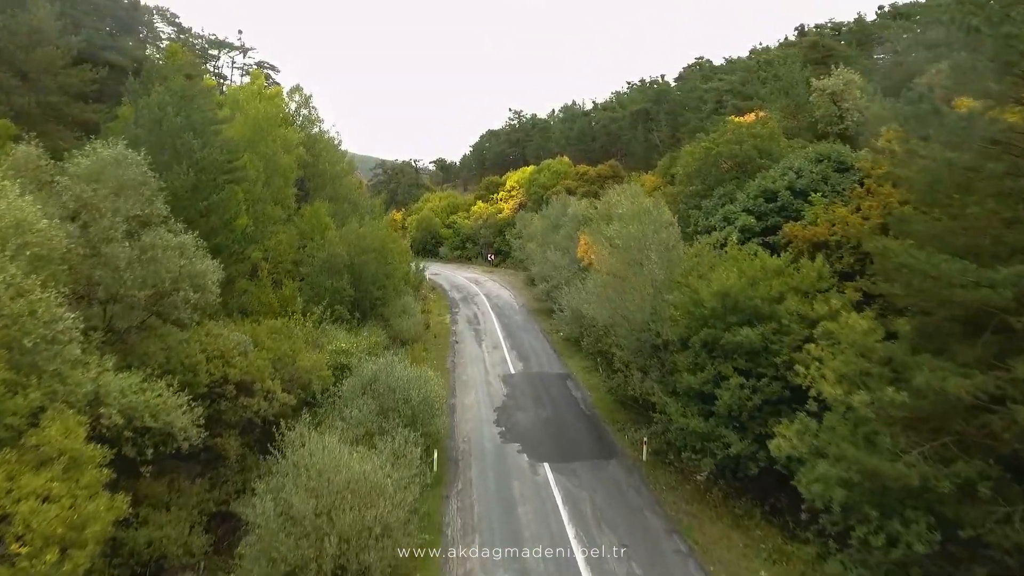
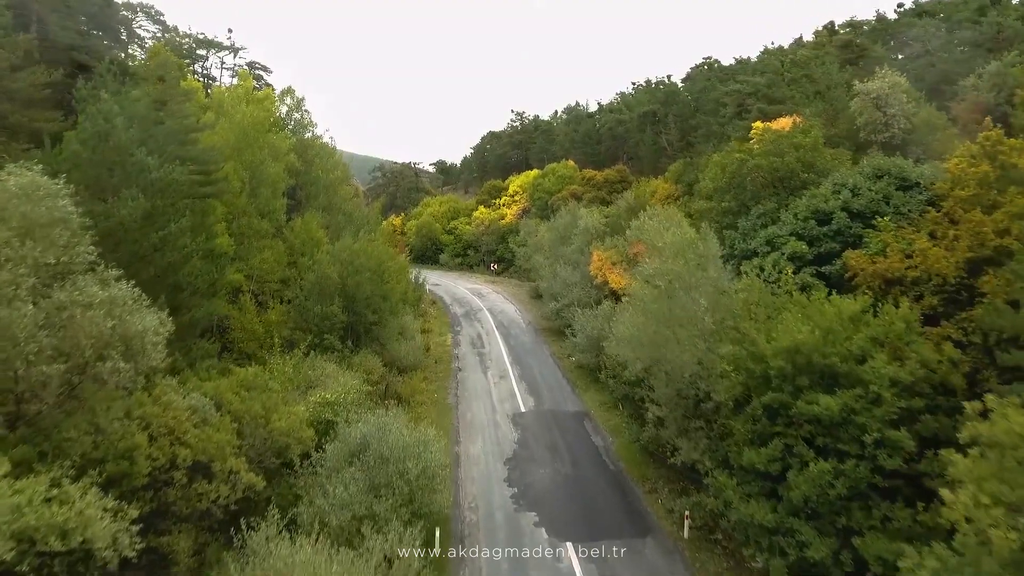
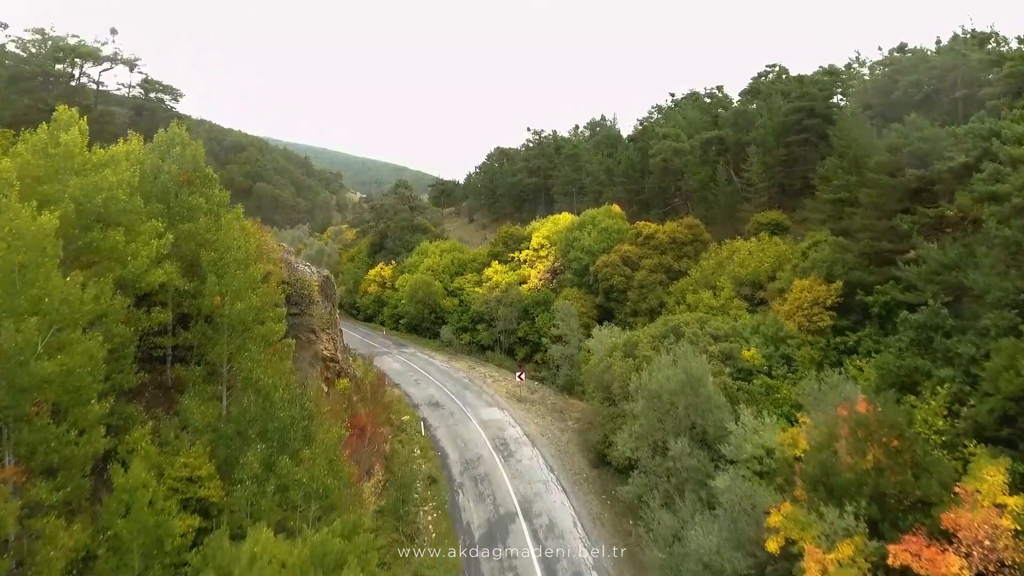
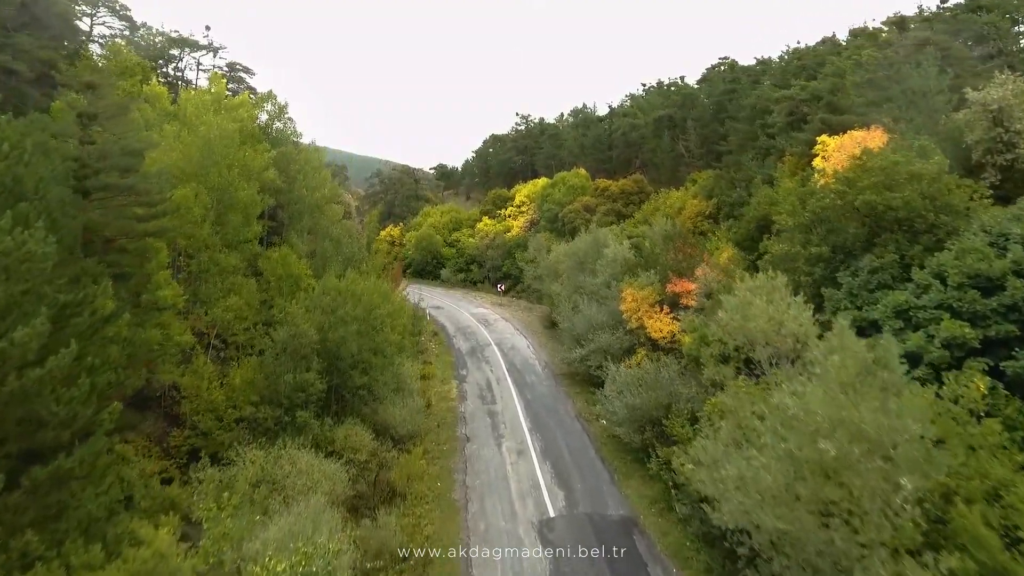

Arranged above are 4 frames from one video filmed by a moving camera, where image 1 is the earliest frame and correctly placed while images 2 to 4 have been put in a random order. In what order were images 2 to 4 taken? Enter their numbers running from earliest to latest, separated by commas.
2, 4, 3
